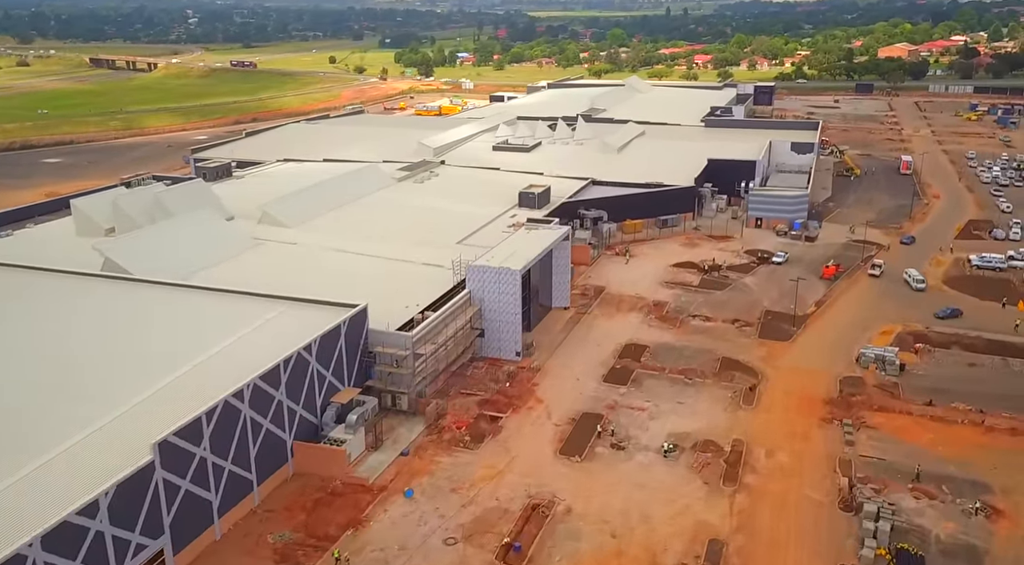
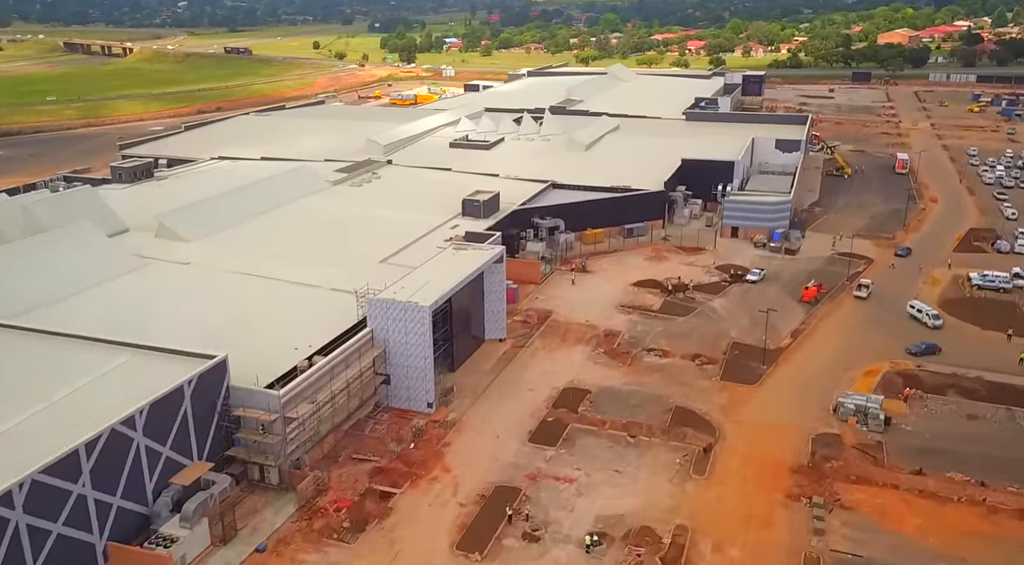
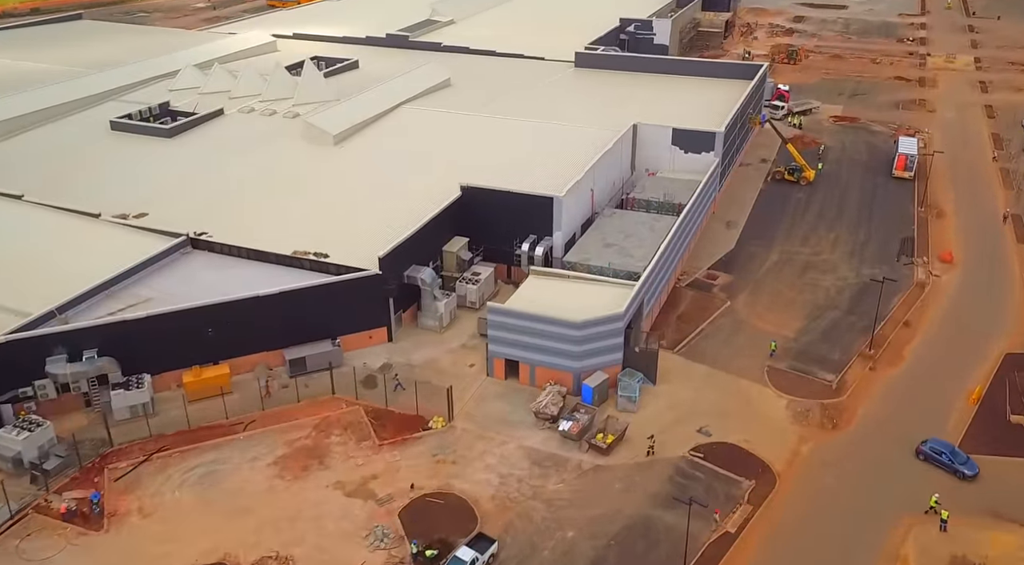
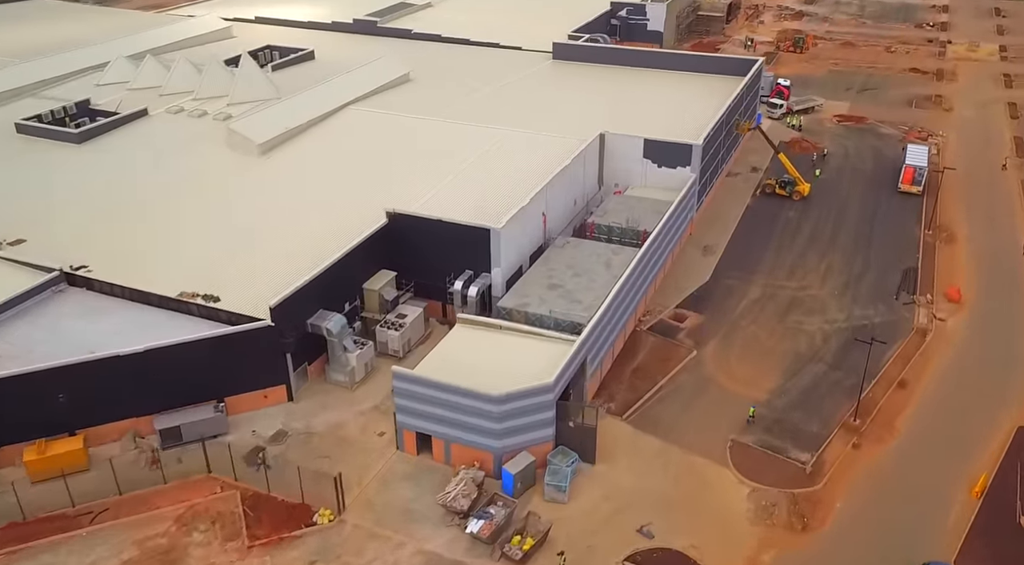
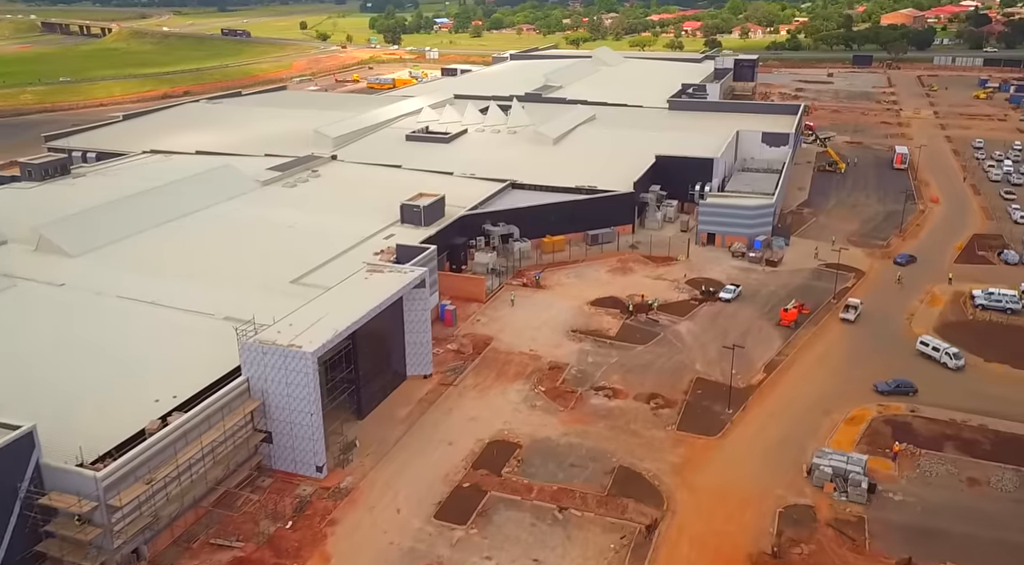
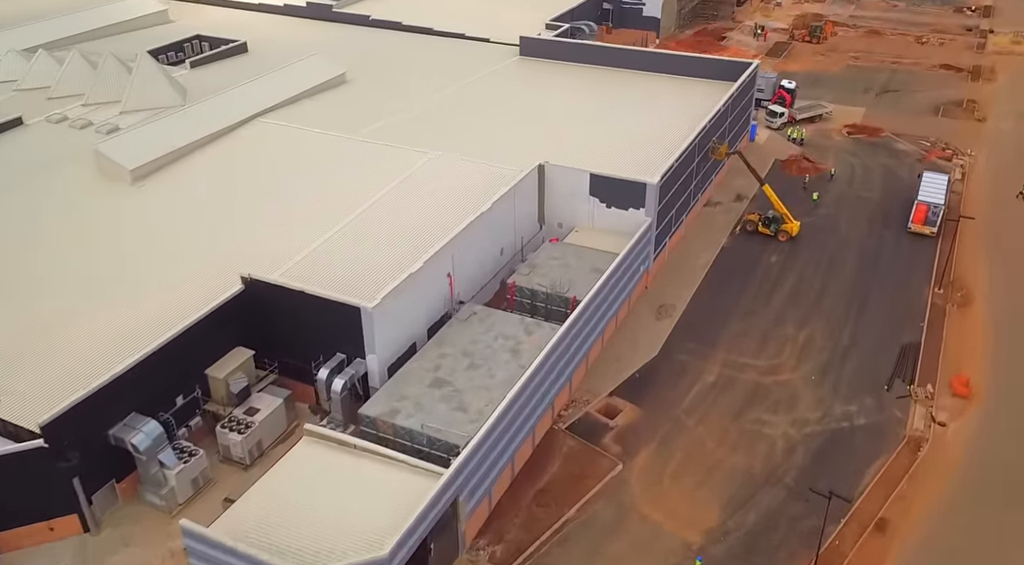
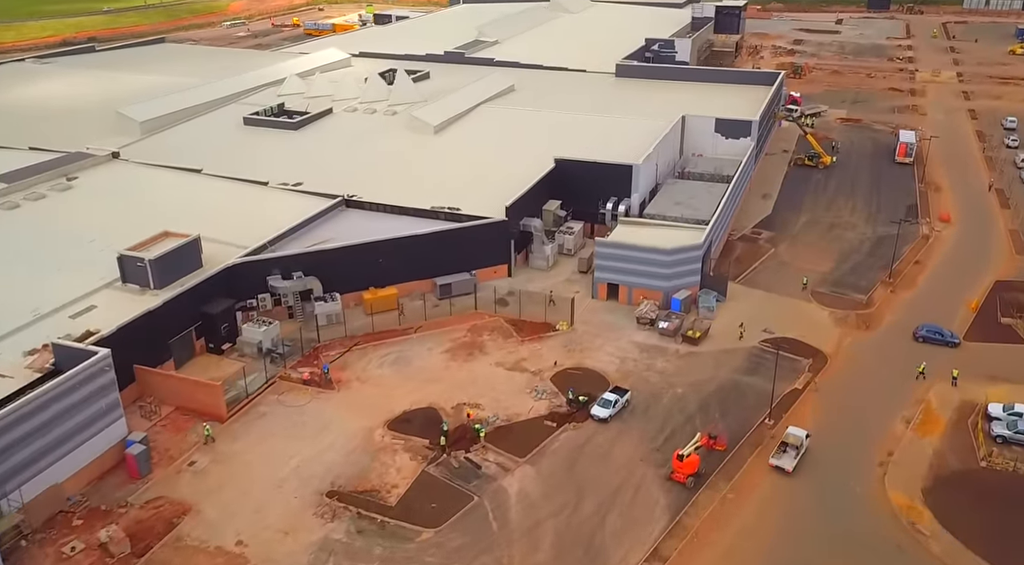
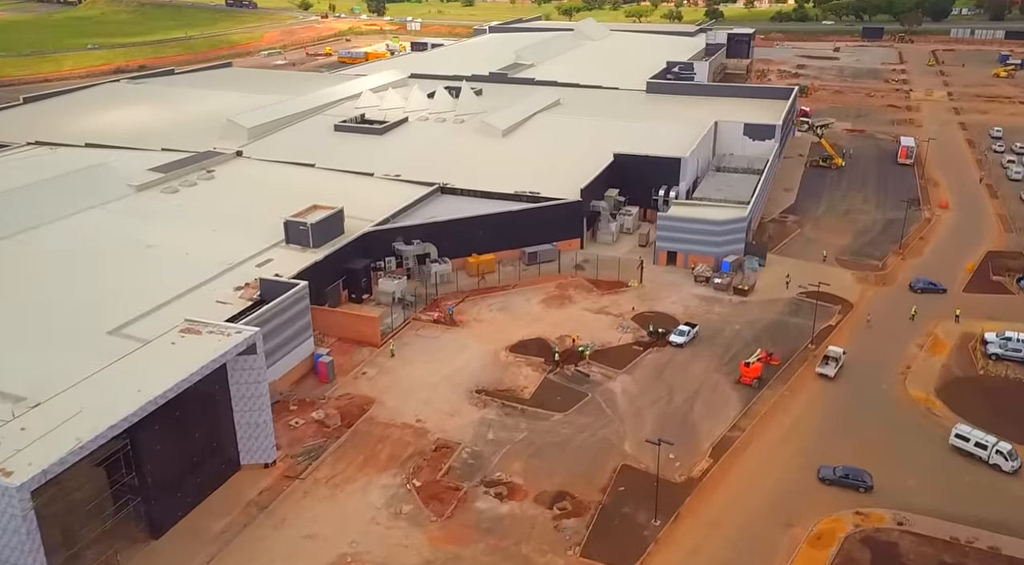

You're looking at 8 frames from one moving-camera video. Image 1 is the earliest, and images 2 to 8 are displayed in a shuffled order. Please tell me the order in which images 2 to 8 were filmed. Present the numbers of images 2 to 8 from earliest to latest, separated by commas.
2, 5, 8, 7, 3, 4, 6
